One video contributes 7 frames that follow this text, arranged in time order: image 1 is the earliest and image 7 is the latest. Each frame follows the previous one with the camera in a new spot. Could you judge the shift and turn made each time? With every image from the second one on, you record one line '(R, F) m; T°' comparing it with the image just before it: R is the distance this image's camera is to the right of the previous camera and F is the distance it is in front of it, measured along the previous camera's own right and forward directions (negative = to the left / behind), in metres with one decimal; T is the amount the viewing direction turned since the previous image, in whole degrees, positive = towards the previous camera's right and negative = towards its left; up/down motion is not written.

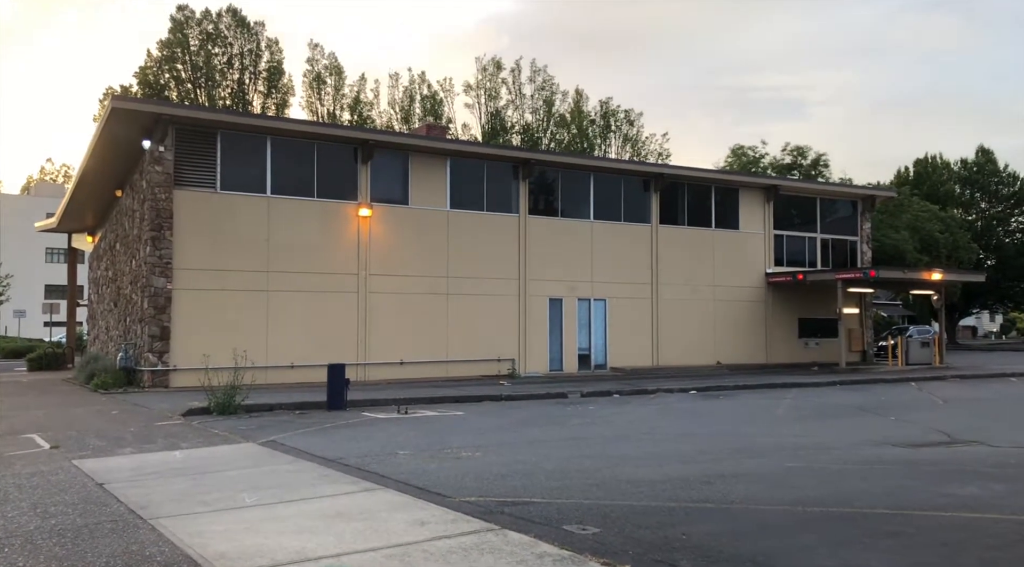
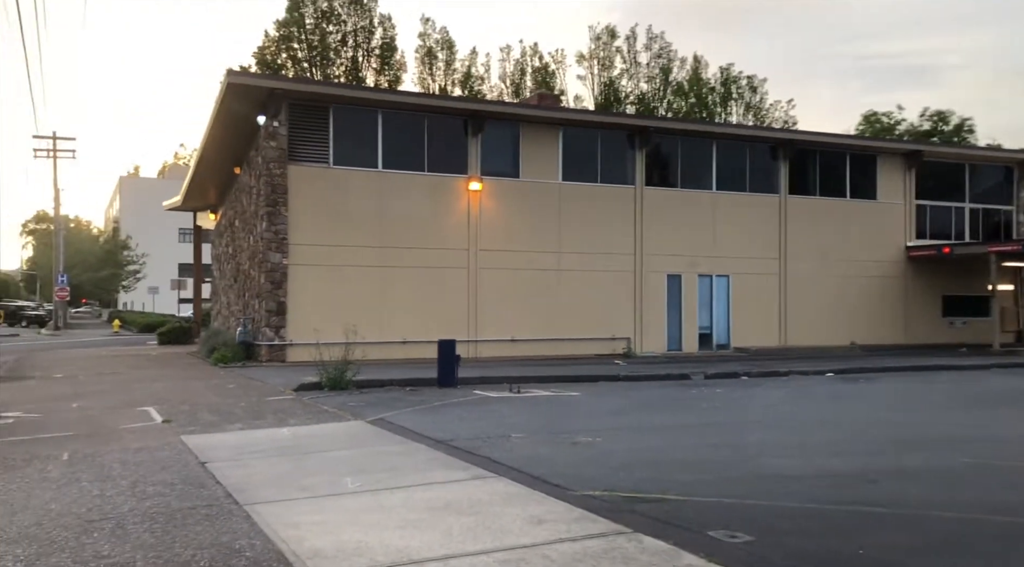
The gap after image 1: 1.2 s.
(-0.2, +0.9) m; -8°
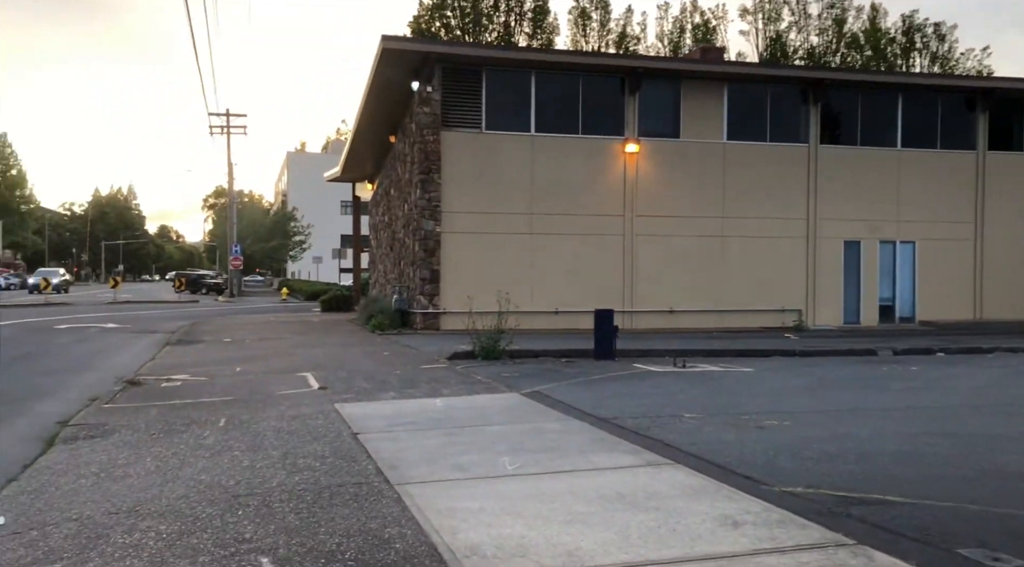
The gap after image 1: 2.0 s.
(-0.2, +0.9) m; -10°
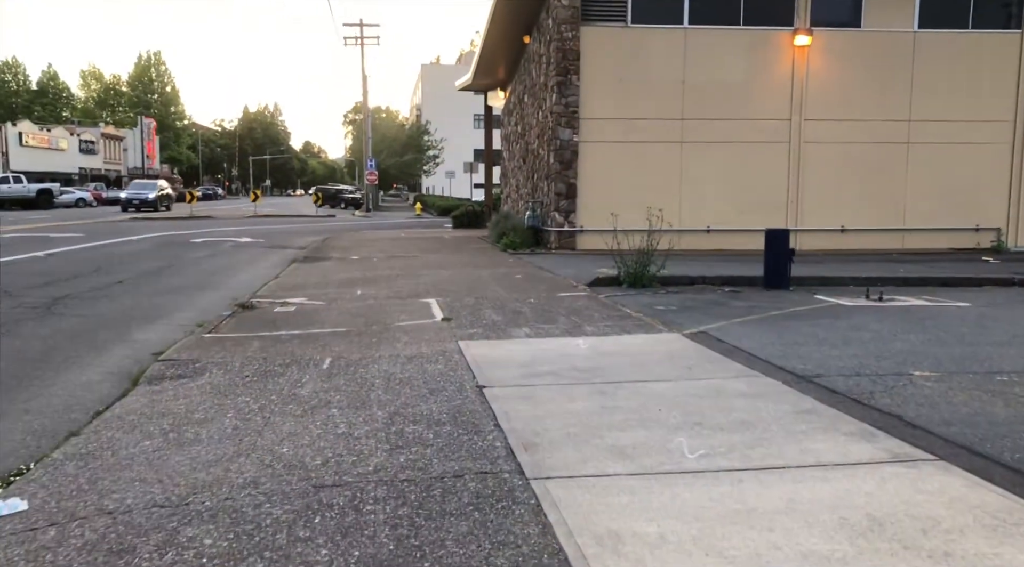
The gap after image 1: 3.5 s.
(-0.3, +1.9) m; -9°
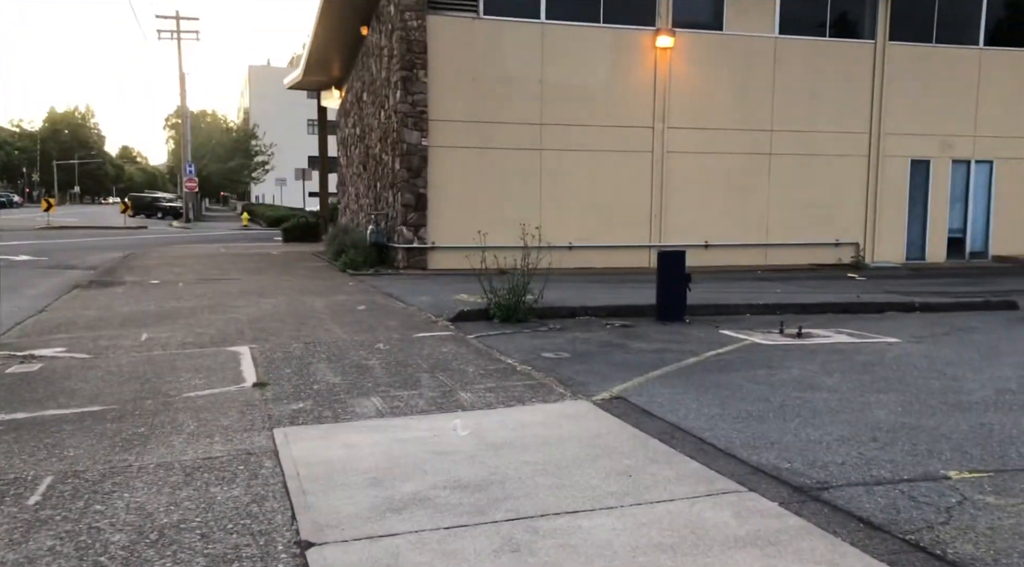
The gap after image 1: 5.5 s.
(0.0, +2.5) m; +11°
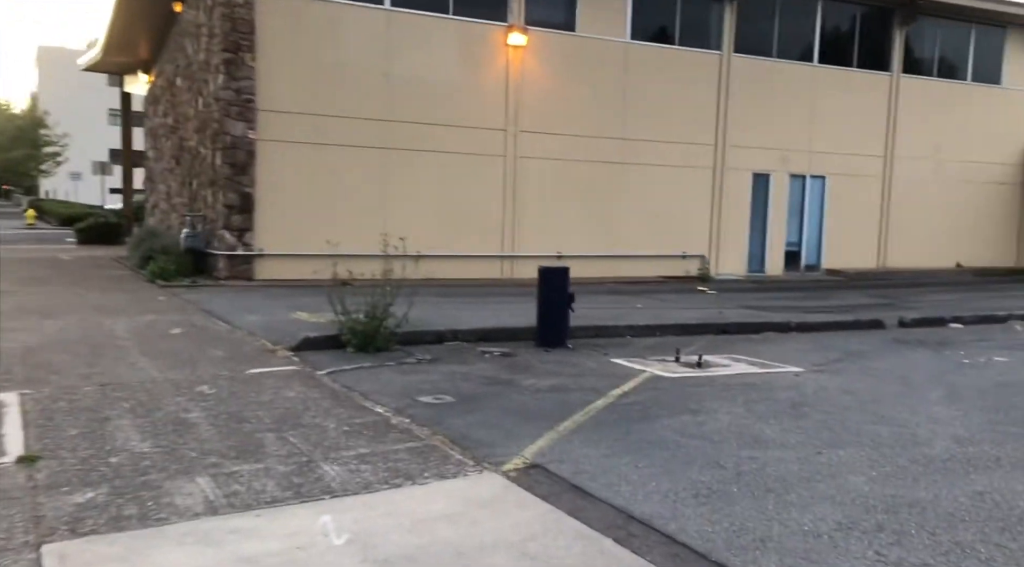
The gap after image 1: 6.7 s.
(-0.4, +1.5) m; +12°
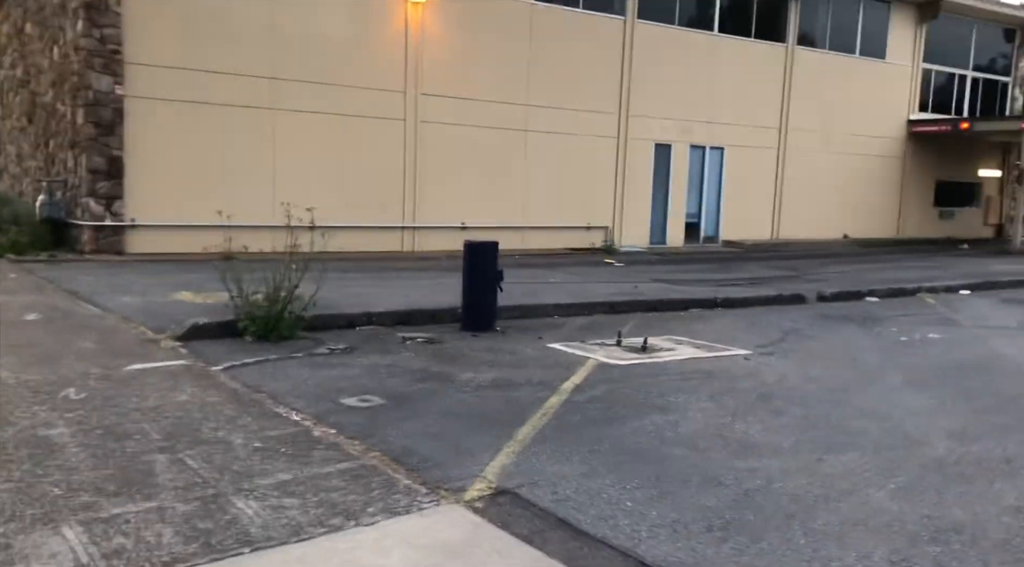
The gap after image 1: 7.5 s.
(-0.4, +1.0) m; +8°
